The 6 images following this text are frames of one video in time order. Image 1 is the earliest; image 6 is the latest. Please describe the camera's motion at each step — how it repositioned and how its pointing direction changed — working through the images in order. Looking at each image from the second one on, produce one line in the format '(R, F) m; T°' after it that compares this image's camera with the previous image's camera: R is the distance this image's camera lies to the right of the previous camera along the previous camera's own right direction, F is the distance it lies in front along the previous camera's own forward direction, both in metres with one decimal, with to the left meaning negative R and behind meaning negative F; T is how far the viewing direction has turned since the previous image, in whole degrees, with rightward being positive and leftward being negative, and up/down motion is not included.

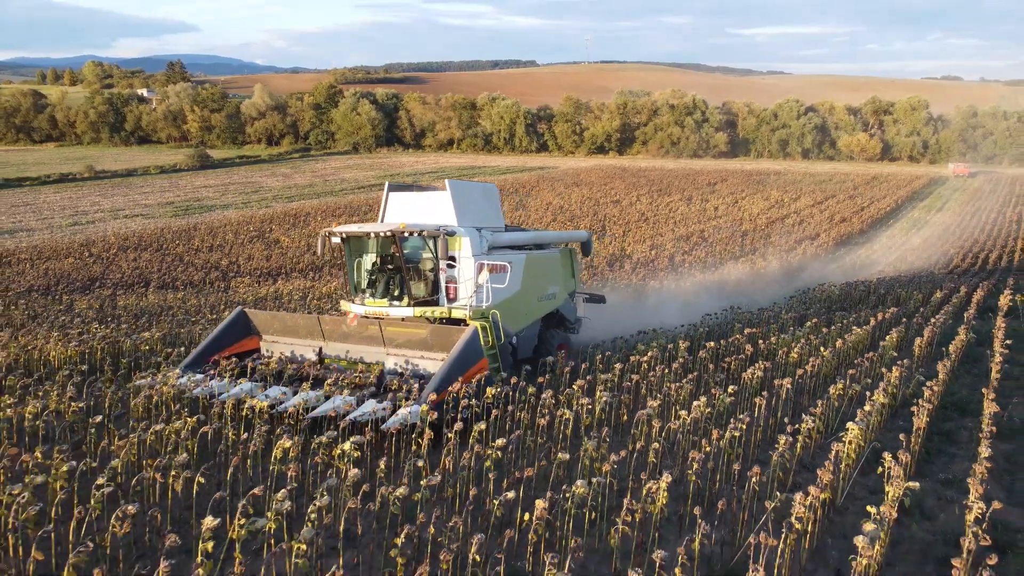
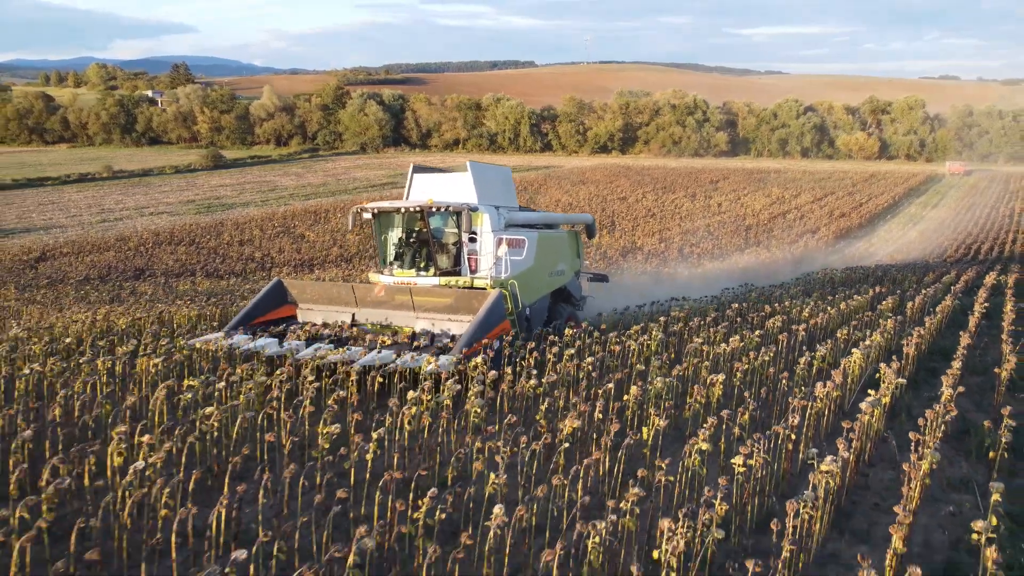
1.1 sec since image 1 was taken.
(-0.4, -1.1) m; 0°
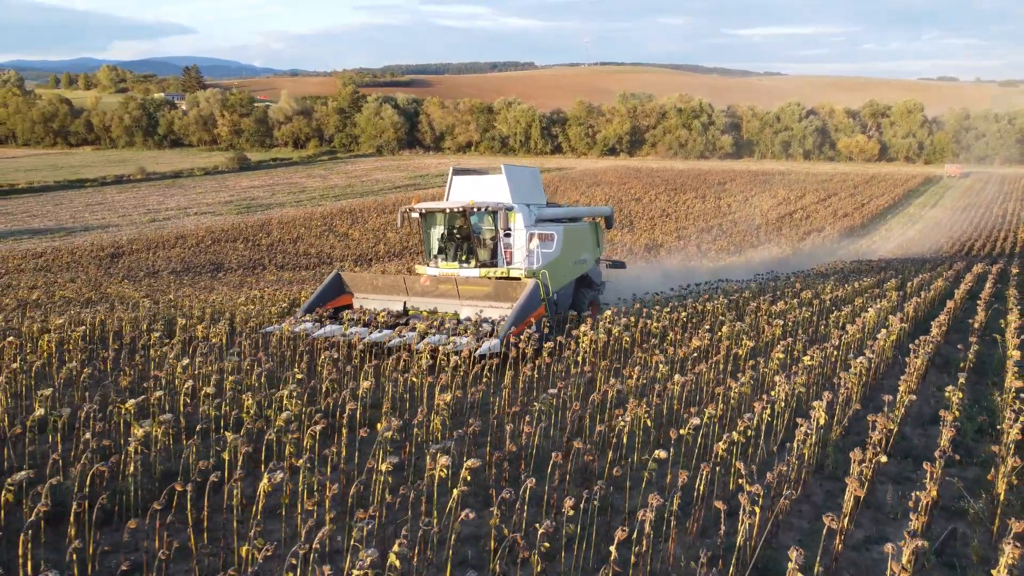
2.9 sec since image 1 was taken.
(-0.8, -1.8) m; 0°
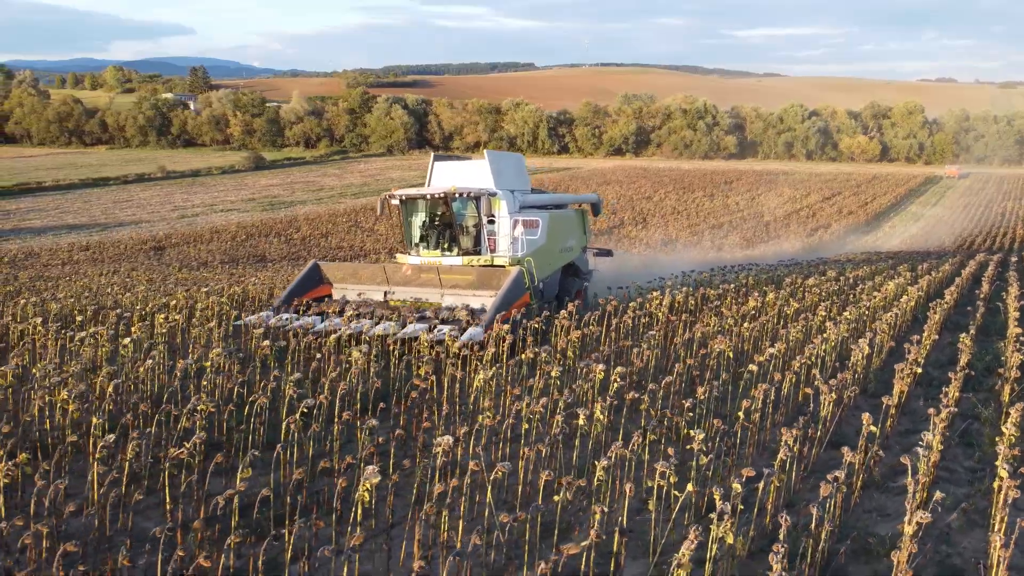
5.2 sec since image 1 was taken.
(-0.6, -1.1) m; 0°
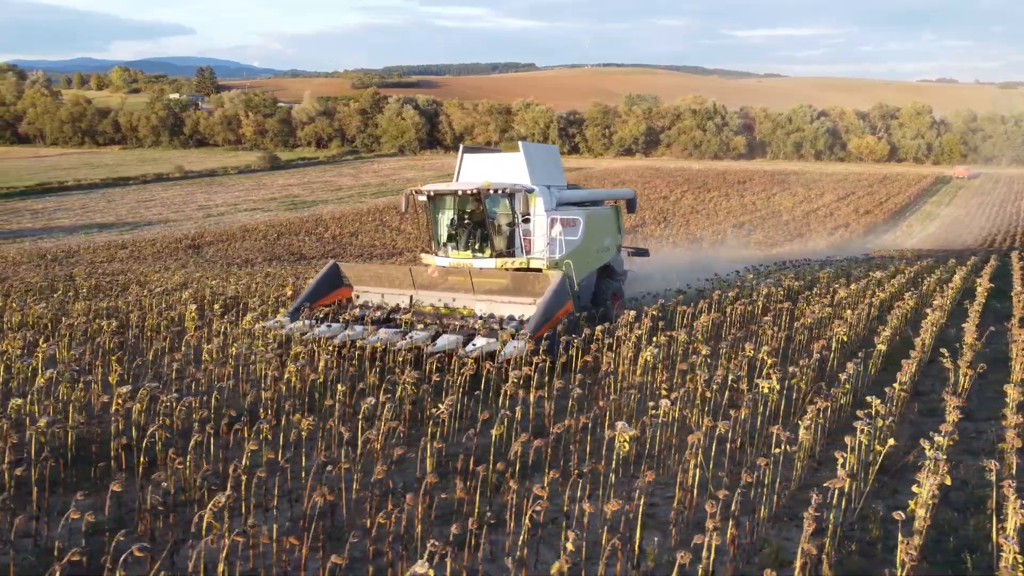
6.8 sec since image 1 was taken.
(-0.7, -0.4) m; 0°
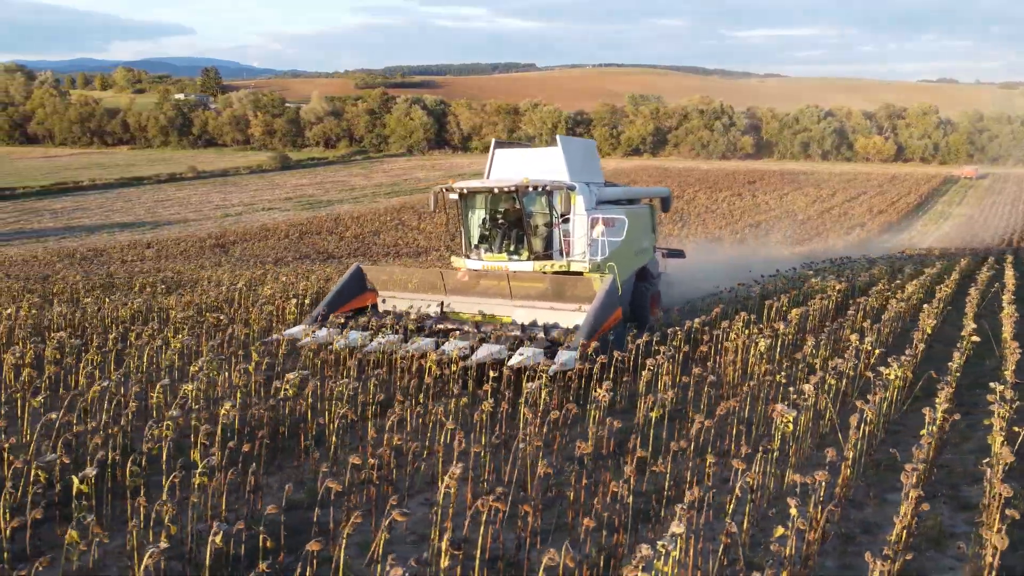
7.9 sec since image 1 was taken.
(-0.6, -0.2) m; 0°
